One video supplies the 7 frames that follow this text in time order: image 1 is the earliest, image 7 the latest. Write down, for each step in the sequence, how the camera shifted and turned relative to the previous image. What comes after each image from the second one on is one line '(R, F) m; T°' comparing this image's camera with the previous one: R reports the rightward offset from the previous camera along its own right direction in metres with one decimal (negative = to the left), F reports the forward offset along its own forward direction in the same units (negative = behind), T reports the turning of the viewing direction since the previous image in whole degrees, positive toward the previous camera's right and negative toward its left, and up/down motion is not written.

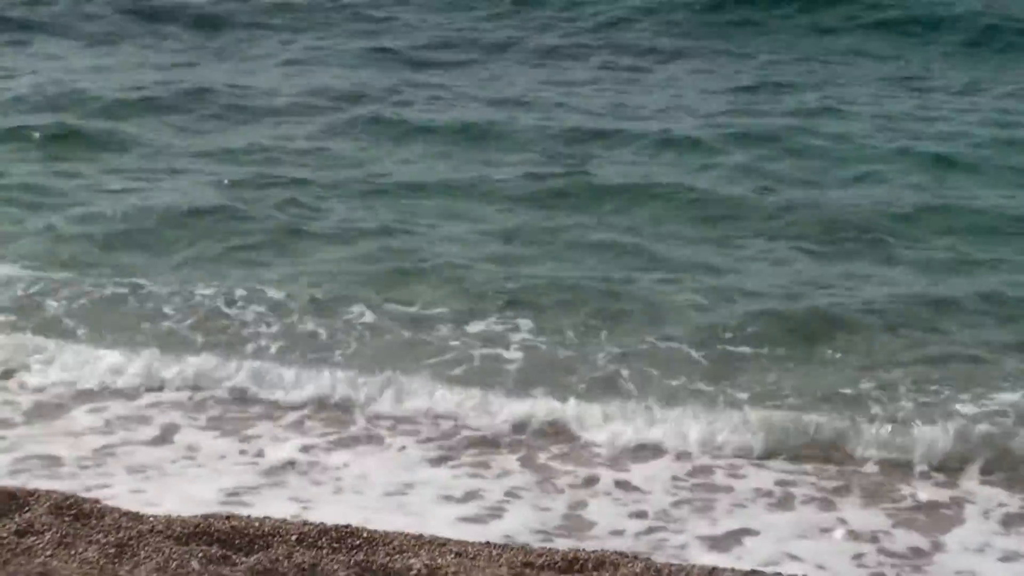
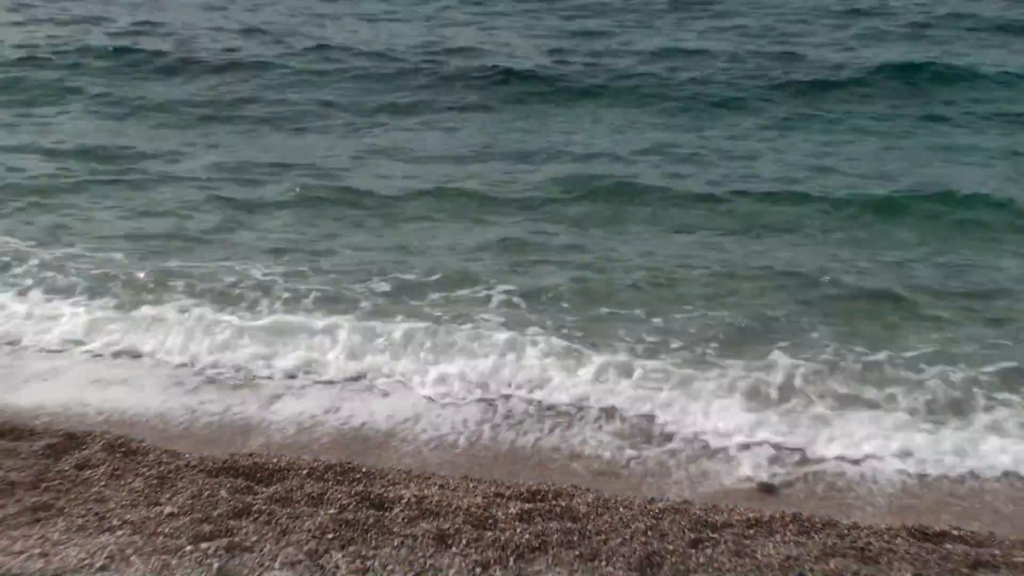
(+0.7, -0.4) m; -8°
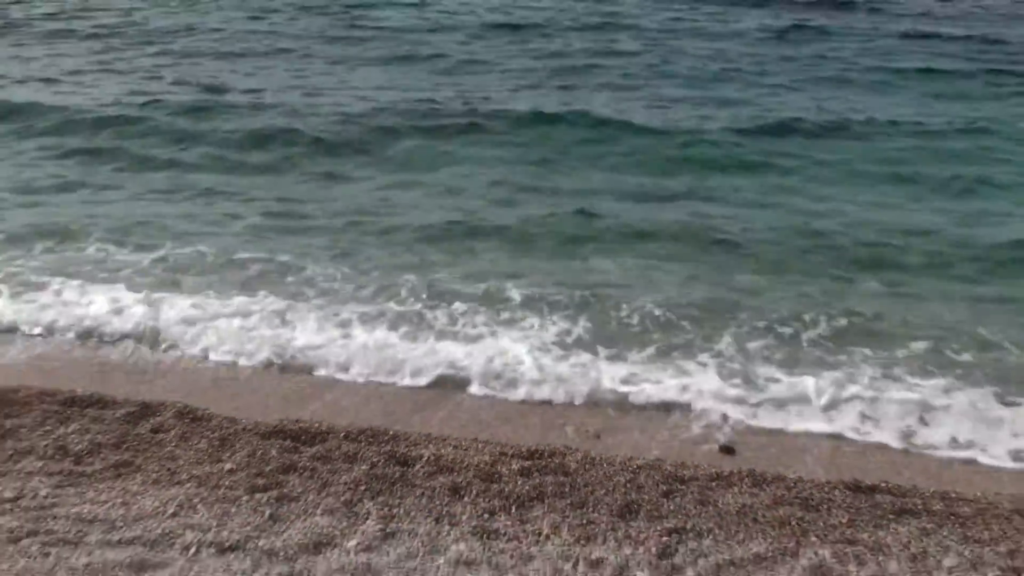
(0.0, -0.8) m; 0°
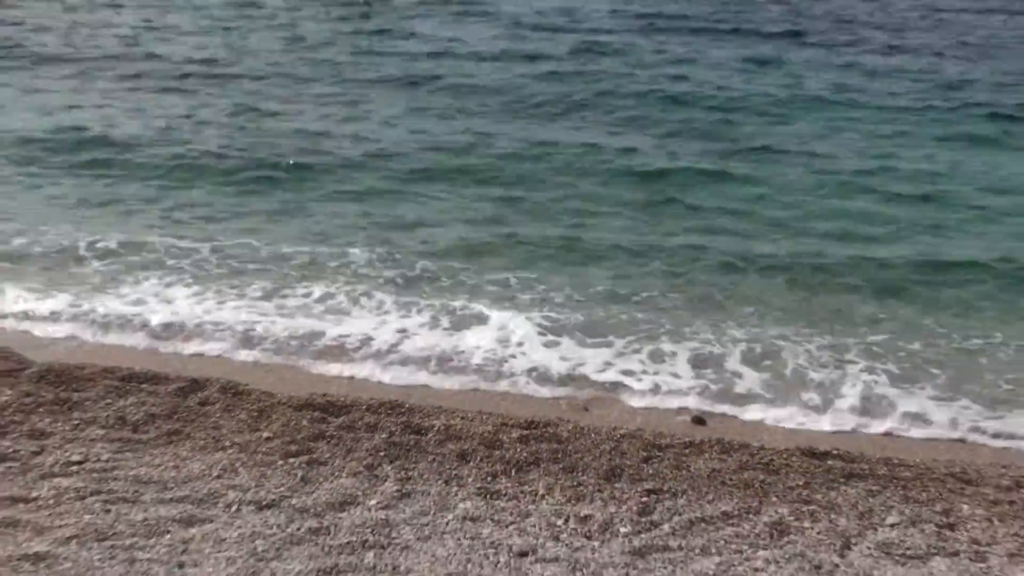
(0.0, -0.7) m; 0°
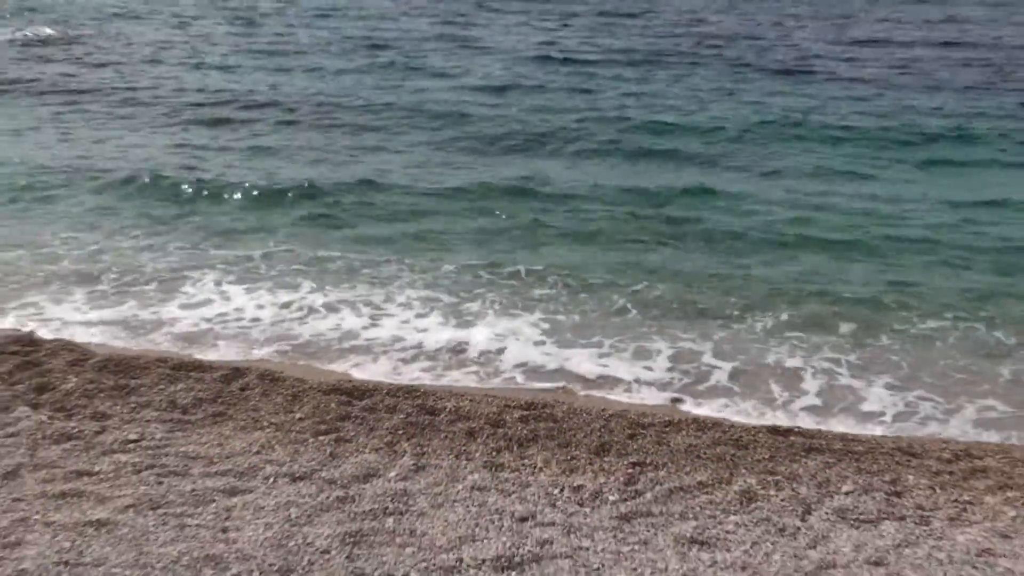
(0.0, -0.8) m; 0°
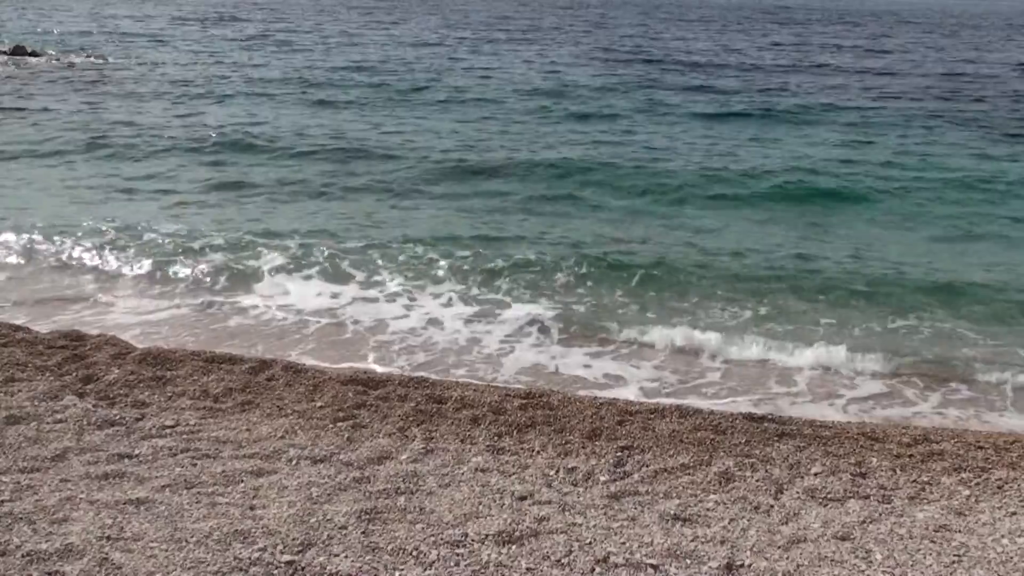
(0.0, -0.7) m; 0°
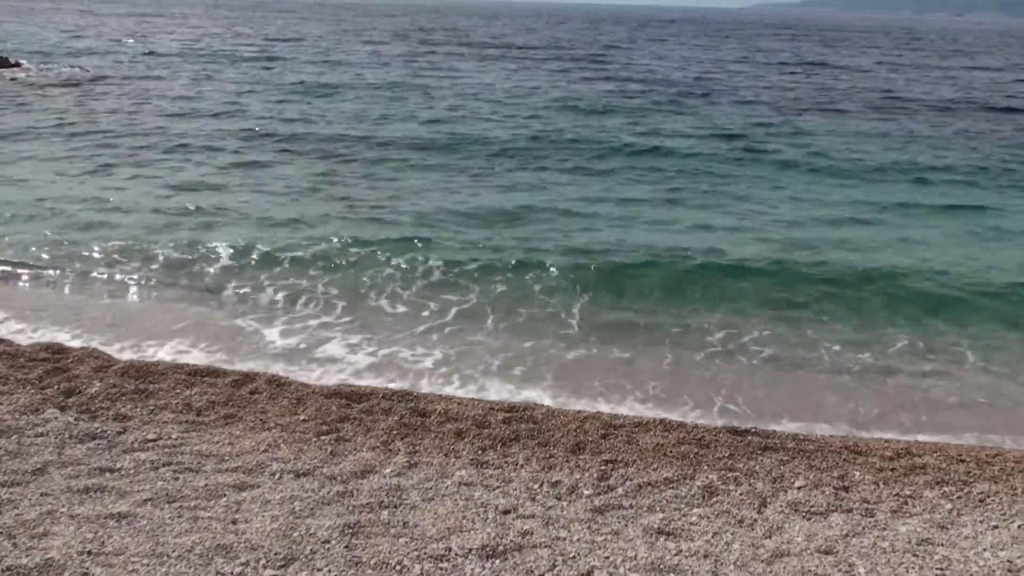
(0.0, 0.0) m; +1°
